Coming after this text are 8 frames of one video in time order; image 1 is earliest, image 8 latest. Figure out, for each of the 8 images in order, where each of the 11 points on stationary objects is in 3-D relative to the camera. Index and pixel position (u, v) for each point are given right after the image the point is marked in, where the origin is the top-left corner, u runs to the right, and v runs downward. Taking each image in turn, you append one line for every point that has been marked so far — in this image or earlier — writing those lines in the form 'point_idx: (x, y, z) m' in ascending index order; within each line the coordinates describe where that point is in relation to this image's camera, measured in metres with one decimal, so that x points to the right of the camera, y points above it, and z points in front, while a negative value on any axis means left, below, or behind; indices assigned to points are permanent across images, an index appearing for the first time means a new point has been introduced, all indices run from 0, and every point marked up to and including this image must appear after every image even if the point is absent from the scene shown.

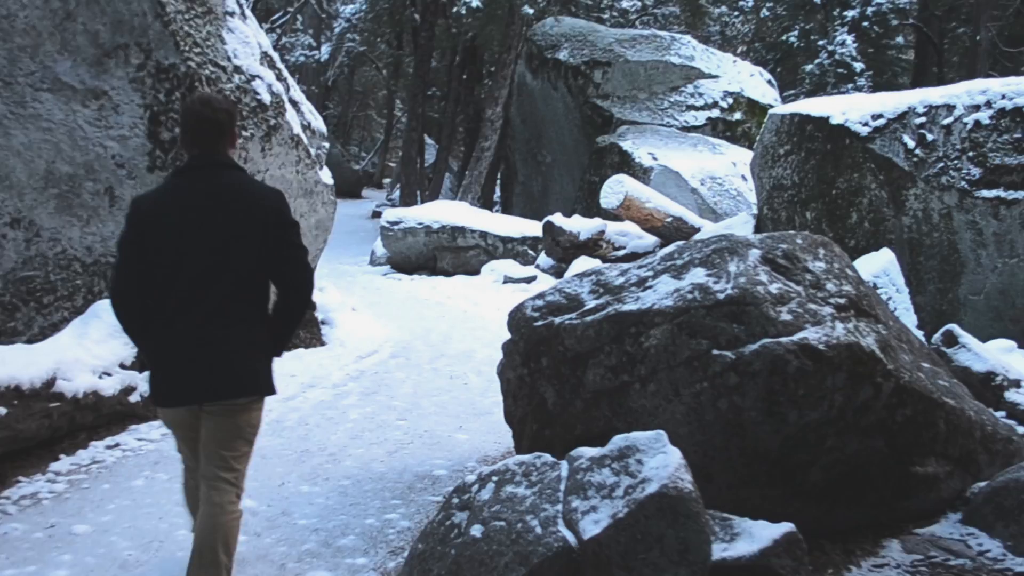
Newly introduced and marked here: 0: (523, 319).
0: (0.0, -0.1, +4.5) m
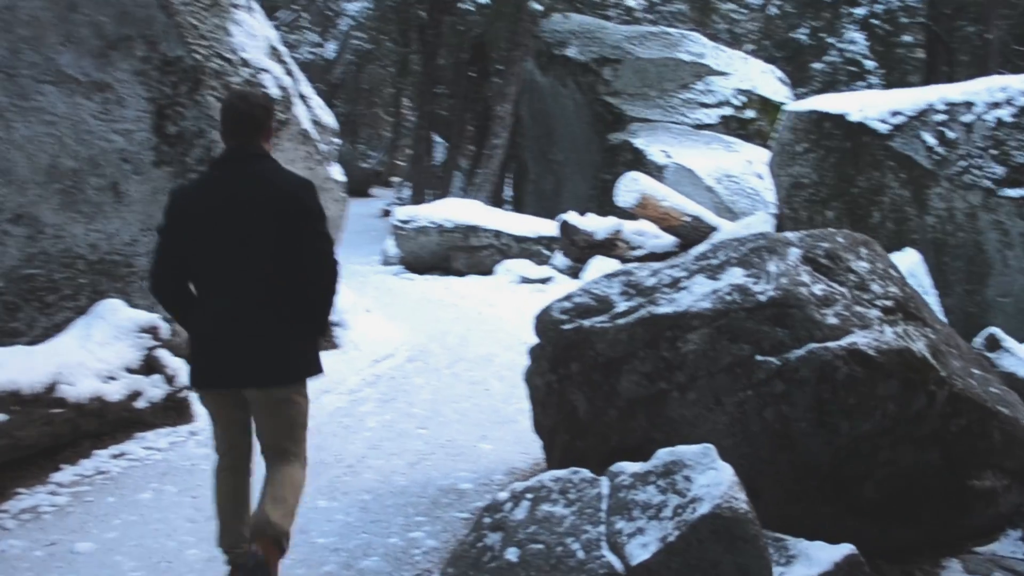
0: (+0.1, -0.1, +4.2) m
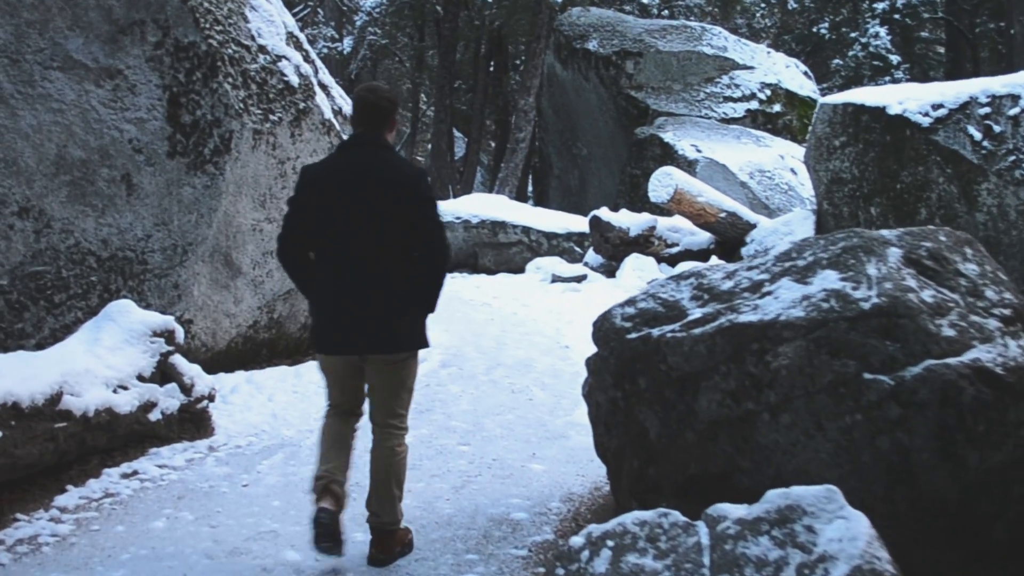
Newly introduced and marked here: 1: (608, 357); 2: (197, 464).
0: (+0.3, -0.1, +3.7) m
1: (+0.2, -0.2, +3.7) m
2: (-1.0, -0.6, +4.7) m
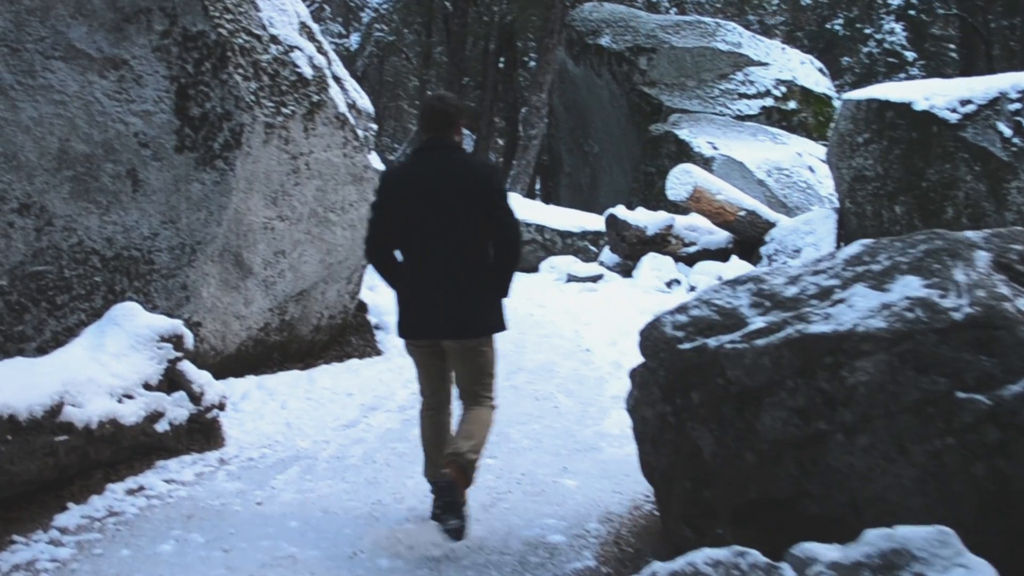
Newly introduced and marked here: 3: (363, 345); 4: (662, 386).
0: (+0.4, -0.1, +3.4) m
1: (+0.3, -0.2, +3.4) m
2: (-0.9, -0.6, +4.4) m
3: (-0.7, -0.3, +7.3) m
4: (+0.3, -0.2, +3.4) m
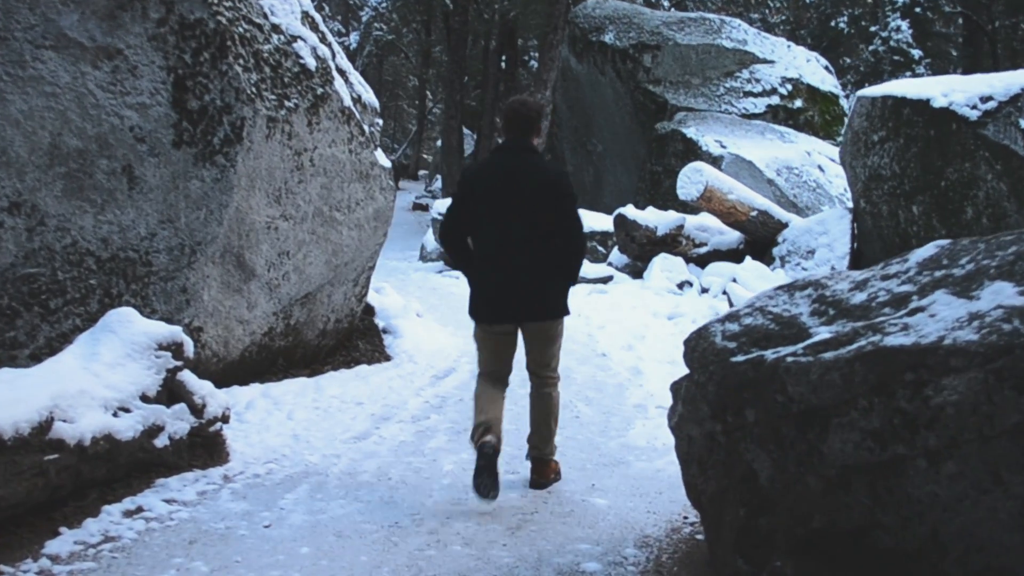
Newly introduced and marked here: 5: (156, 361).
0: (+0.4, -0.1, +3.1) m
1: (+0.4, -0.2, +3.1) m
2: (-0.8, -0.6, +4.1) m
3: (-0.7, -0.3, +7.0) m
4: (+0.4, -0.2, +3.1) m
5: (-1.0, -0.2, +4.4) m
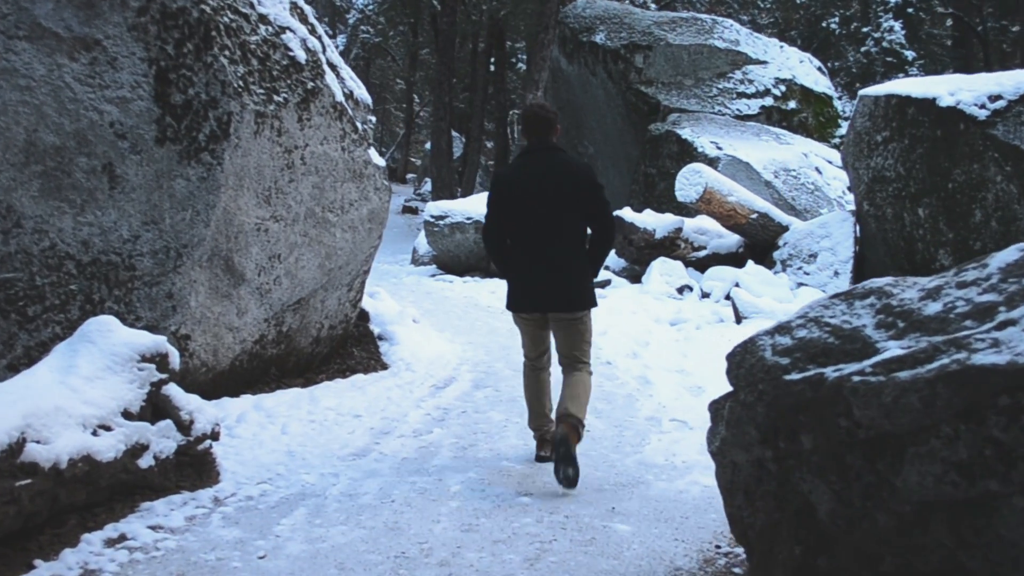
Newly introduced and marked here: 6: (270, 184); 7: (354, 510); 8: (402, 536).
0: (+0.5, -0.1, +2.8) m
1: (+0.5, -0.2, +2.8) m
2: (-0.8, -0.6, +3.7) m
3: (-0.7, -0.3, +6.7) m
4: (+0.5, -0.3, +2.8) m
5: (-1.0, -0.2, +4.0) m
6: (-0.9, +0.4, +5.6) m
7: (-0.4, -0.6, +4.0) m
8: (-0.3, -0.6, +3.7) m
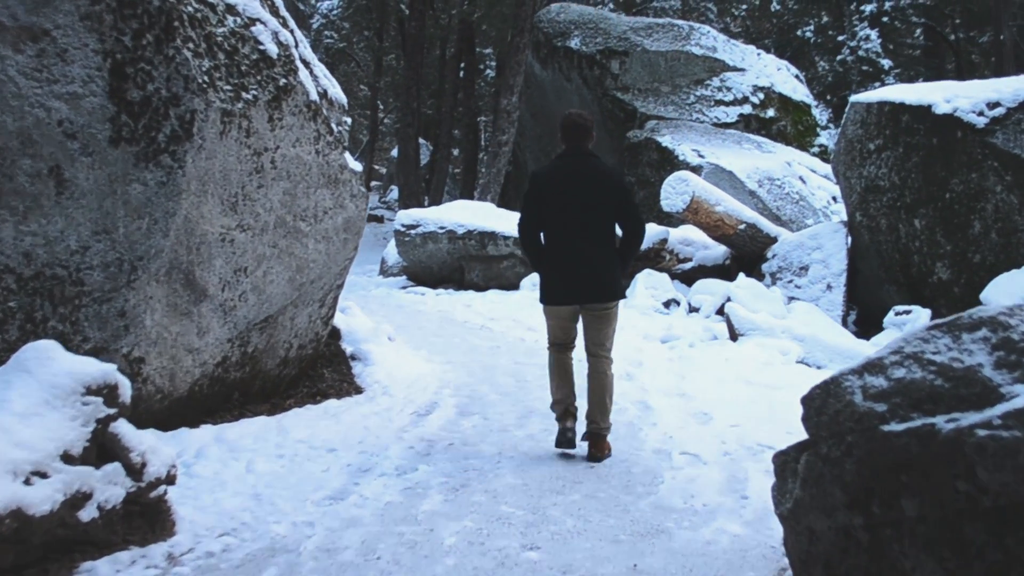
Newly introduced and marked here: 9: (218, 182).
0: (+0.5, -0.2, +2.3) m
1: (+0.5, -0.3, +2.3) m
2: (-0.8, -0.6, +3.2) m
3: (-0.7, -0.4, +6.1) m
4: (+0.5, -0.3, +2.2) m
5: (-1.0, -0.3, +3.4) m
6: (-0.9, +0.3, +5.0) m
7: (-0.4, -0.6, +3.4) m
8: (-0.3, -0.7, +3.1) m
9: (-1.0, +0.3, +4.9) m
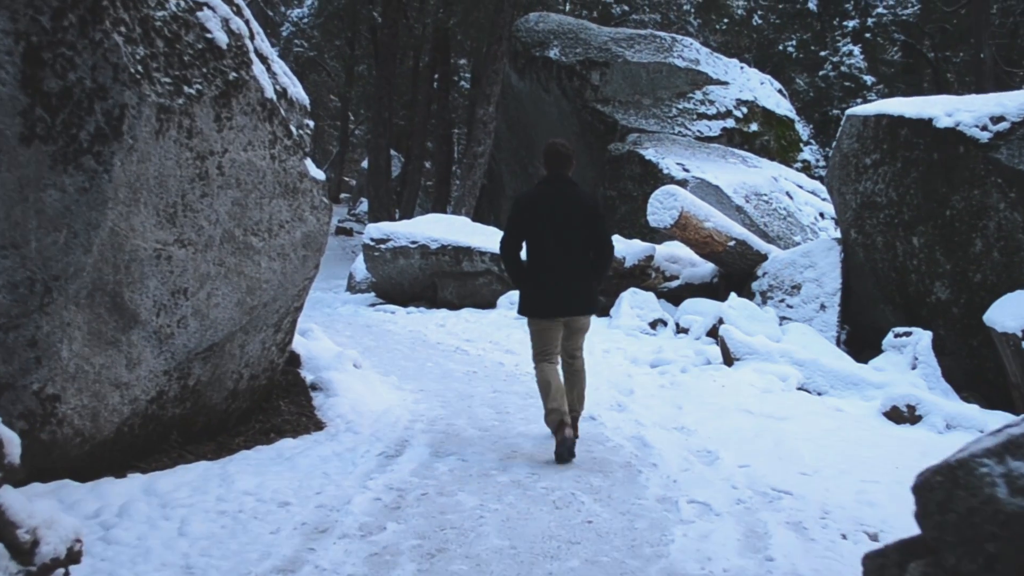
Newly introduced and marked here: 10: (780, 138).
0: (+0.5, -0.2, +1.6) m
1: (+0.5, -0.3, +1.6) m
2: (-0.8, -0.7, +2.4) m
3: (-0.8, -0.5, +5.4) m
4: (+0.5, -0.4, +1.6) m
5: (-1.0, -0.3, +2.7) m
6: (-1.0, +0.3, +4.3) m
7: (-0.4, -0.7, +2.7) m
8: (-0.3, -0.7, +2.4) m
9: (-1.0, +0.3, +4.2) m
10: (+3.1, +1.7, +16.4) m
